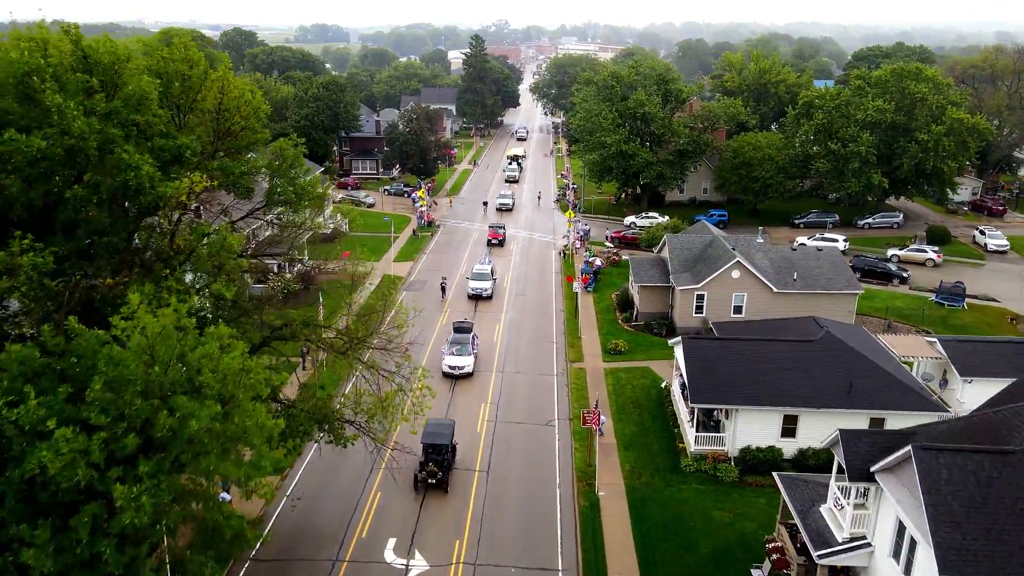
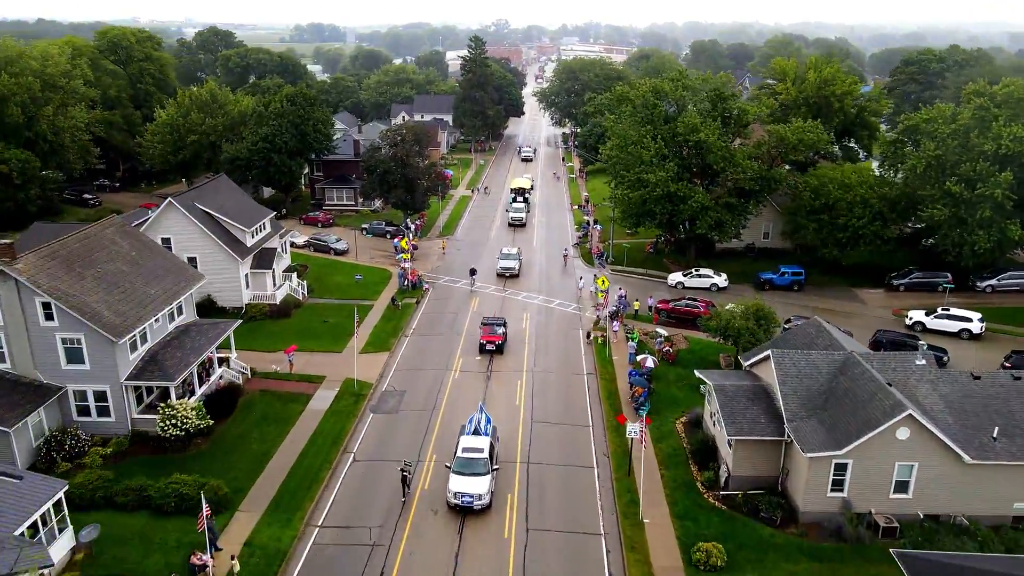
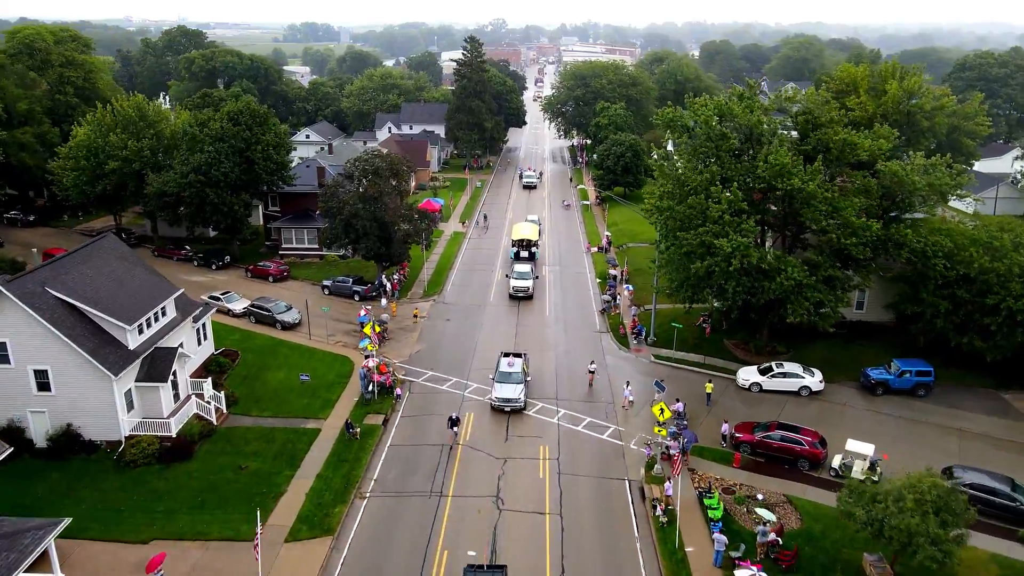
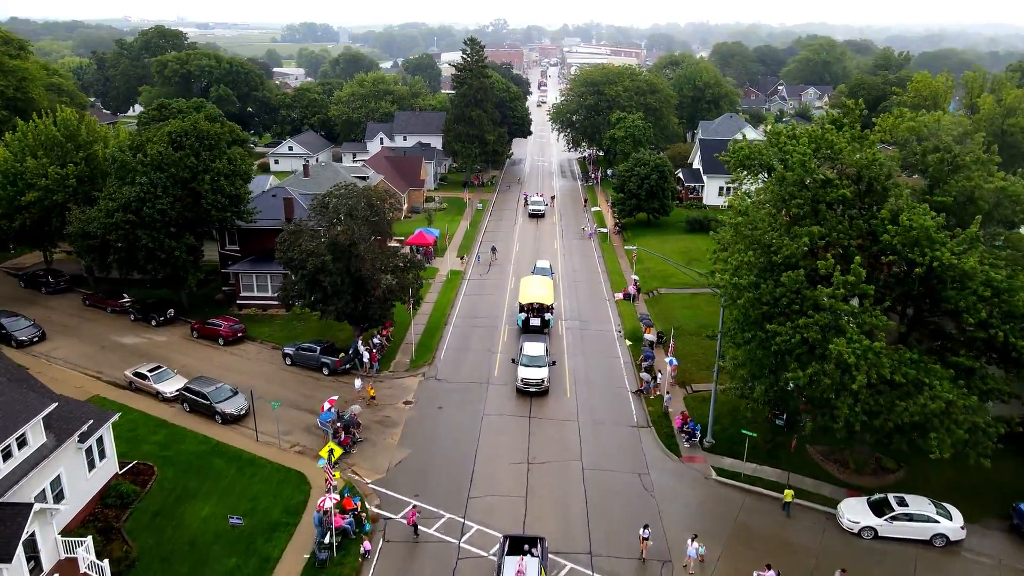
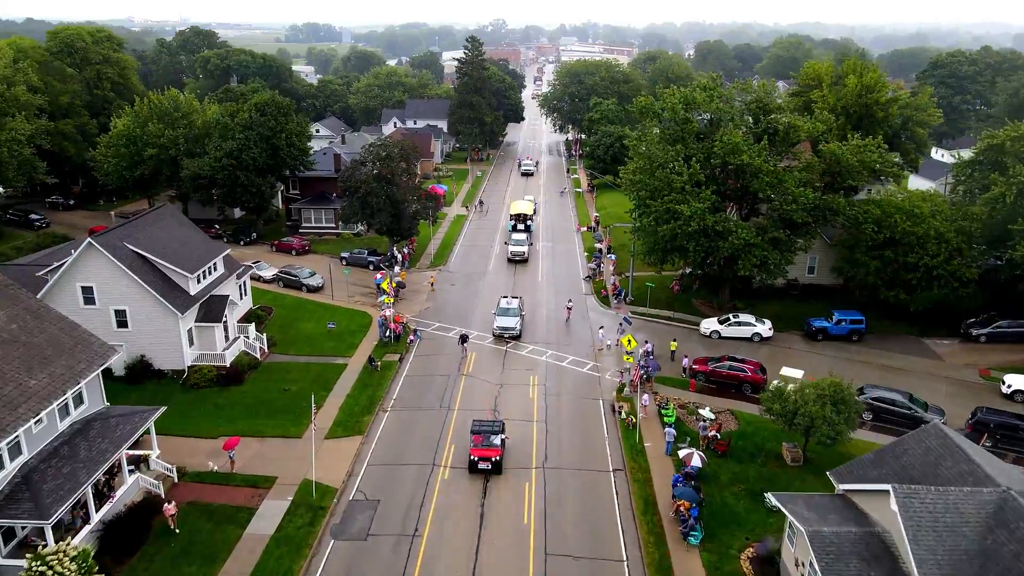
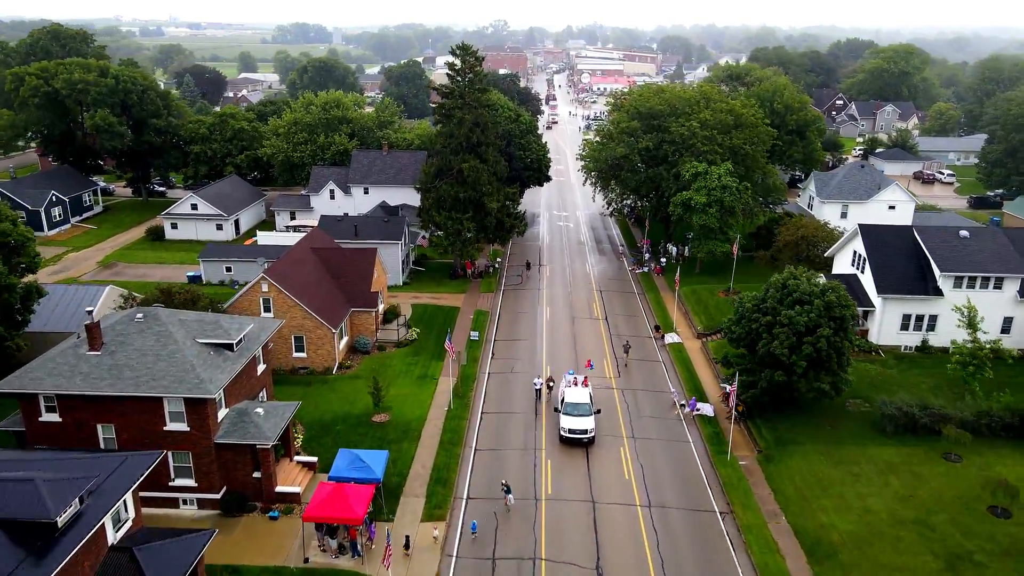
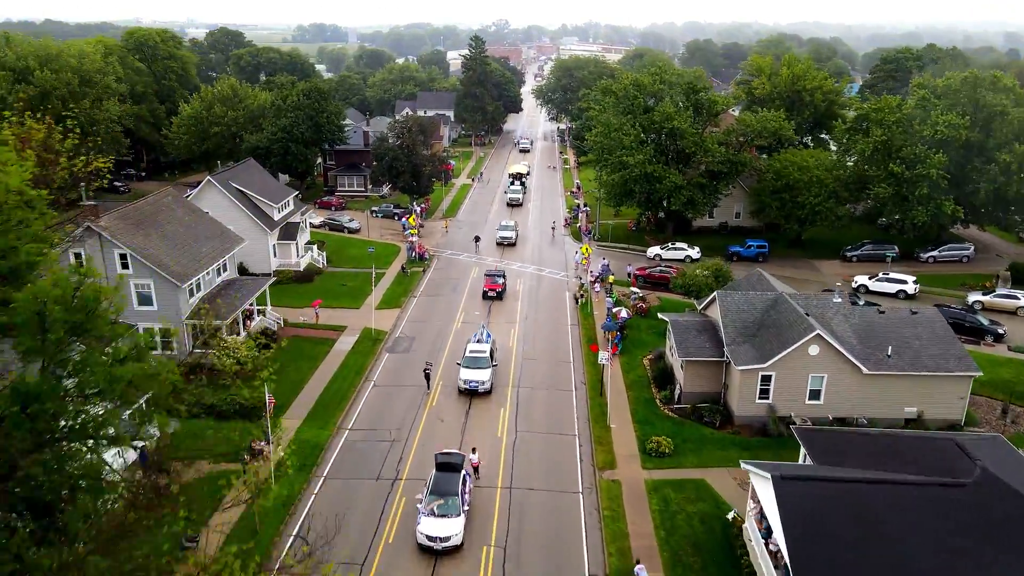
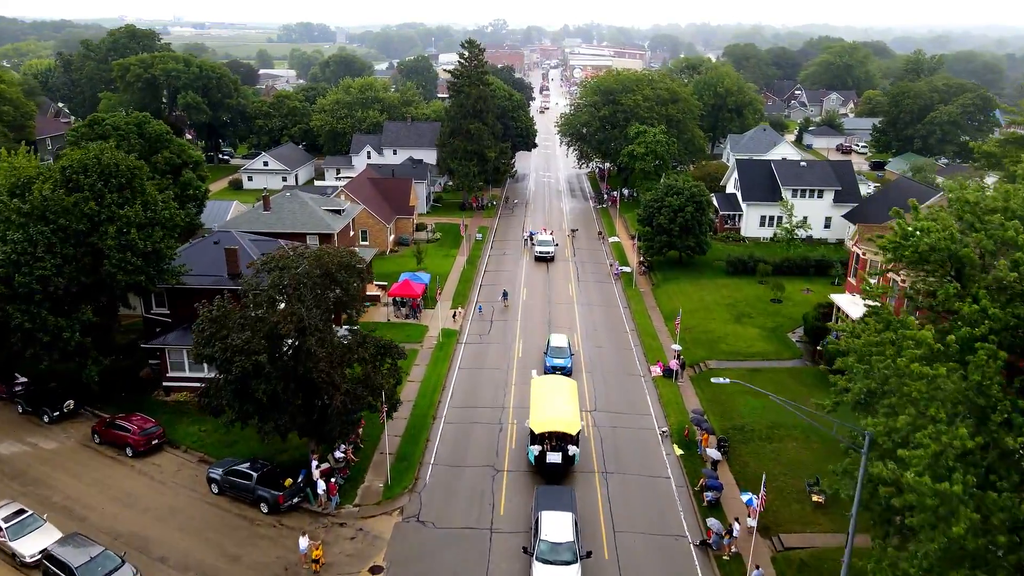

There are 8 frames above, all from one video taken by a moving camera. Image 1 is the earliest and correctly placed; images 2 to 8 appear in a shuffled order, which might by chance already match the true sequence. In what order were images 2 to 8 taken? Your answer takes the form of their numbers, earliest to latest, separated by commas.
7, 2, 5, 3, 4, 8, 6
